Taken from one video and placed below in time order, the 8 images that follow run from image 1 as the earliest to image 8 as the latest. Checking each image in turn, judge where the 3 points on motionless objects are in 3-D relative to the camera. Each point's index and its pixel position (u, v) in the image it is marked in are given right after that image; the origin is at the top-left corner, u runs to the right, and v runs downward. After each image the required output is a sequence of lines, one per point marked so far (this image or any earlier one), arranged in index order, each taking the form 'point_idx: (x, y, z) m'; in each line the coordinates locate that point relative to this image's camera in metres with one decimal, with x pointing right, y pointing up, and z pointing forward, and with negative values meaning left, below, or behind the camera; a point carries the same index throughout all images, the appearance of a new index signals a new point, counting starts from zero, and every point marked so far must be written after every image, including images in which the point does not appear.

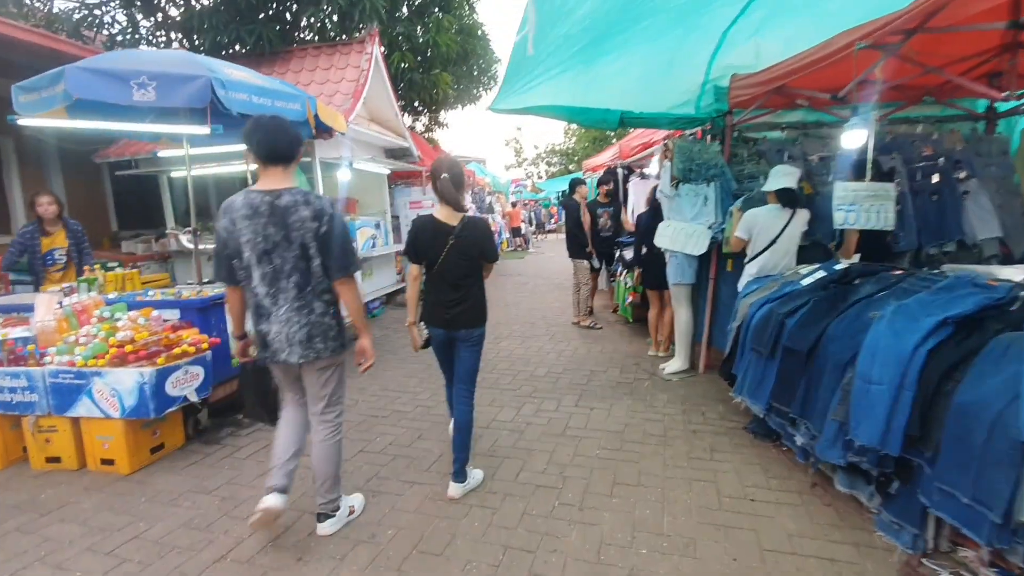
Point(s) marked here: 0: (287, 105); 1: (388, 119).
0: (-1.7, +1.4, +4.4) m
1: (-2.0, +2.7, +9.0) m
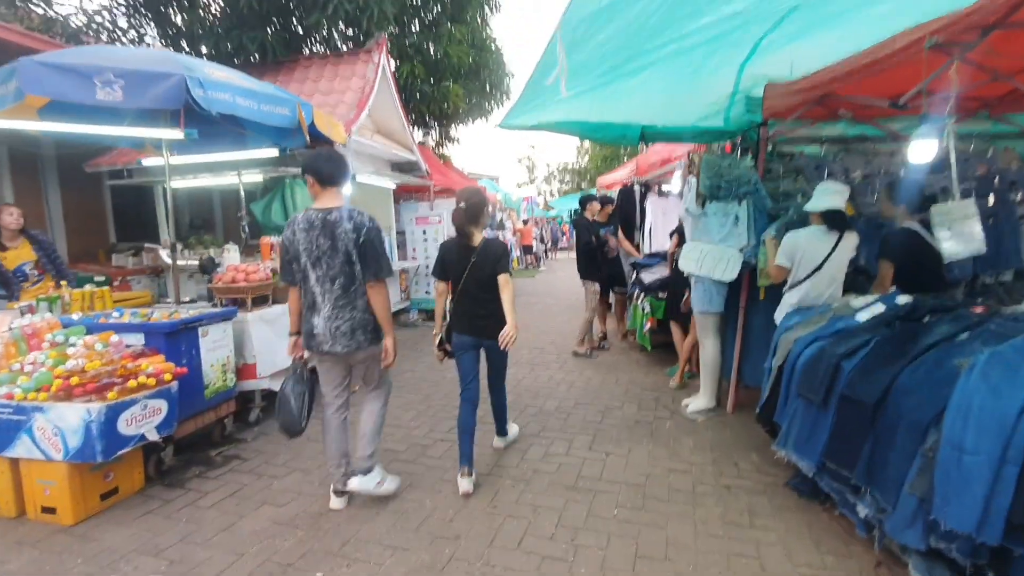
0: (-1.7, +1.3, +4.0) m
1: (-1.8, +2.4, +8.6) m
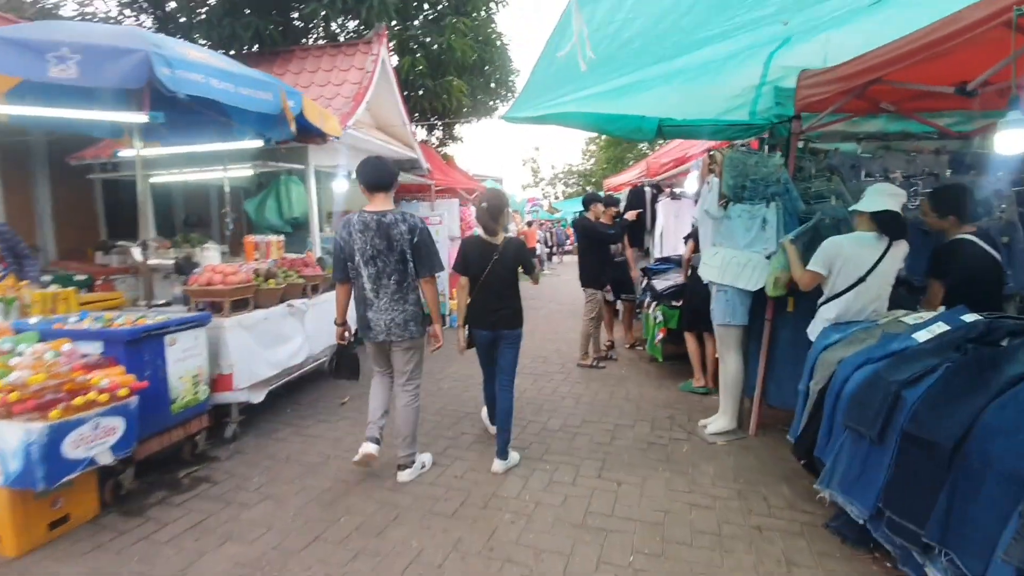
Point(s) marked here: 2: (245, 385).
0: (-1.6, +1.2, +3.6) m
1: (-1.7, +2.3, +8.2) m
2: (-1.9, -0.7, +4.0) m
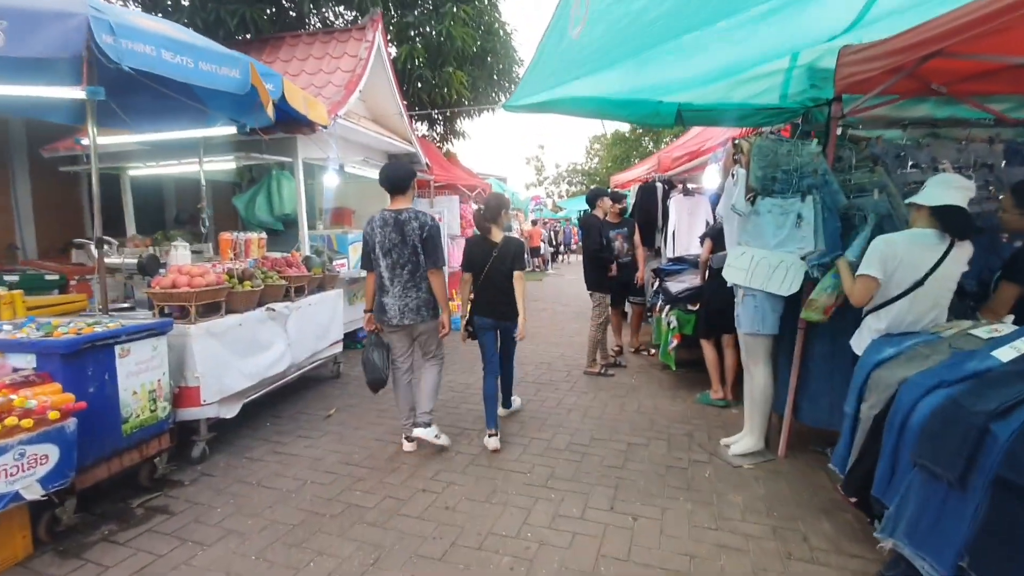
0: (-1.6, +1.2, +3.2) m
1: (-1.7, +2.3, +7.8) m
2: (-1.9, -0.7, +3.6) m
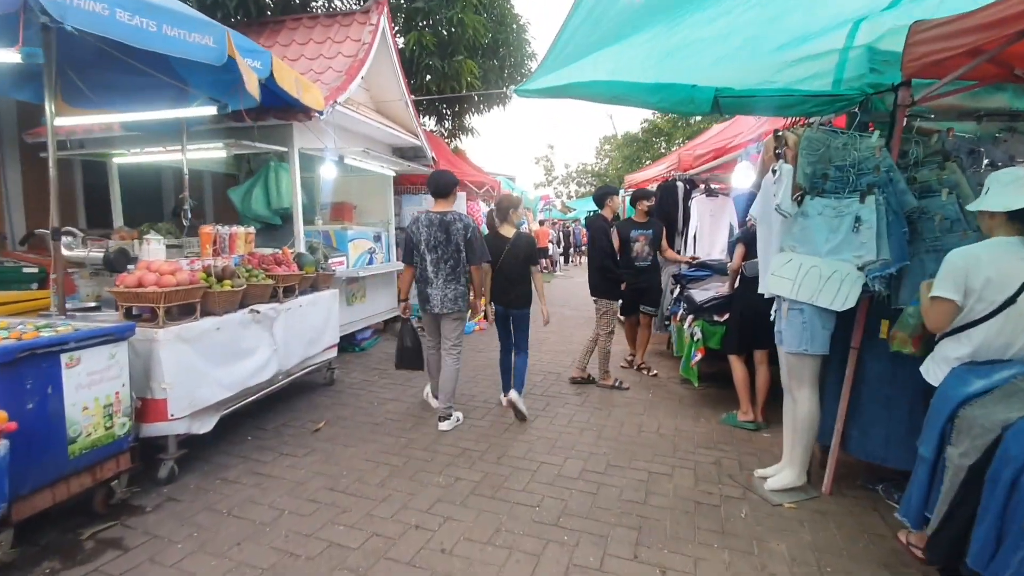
0: (-1.5, +1.2, +2.8) m
1: (-1.5, +2.3, +7.4) m
2: (-1.9, -0.7, +3.2) m
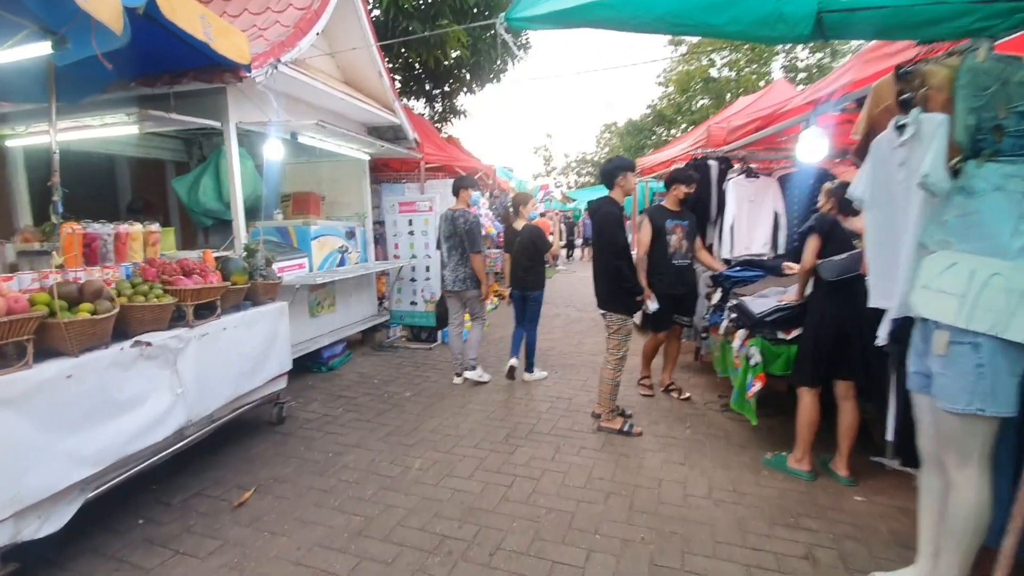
0: (-1.6, +1.1, +1.6) m
1: (-1.6, +2.3, +6.2) m
2: (-1.9, -0.8, +2.1) m
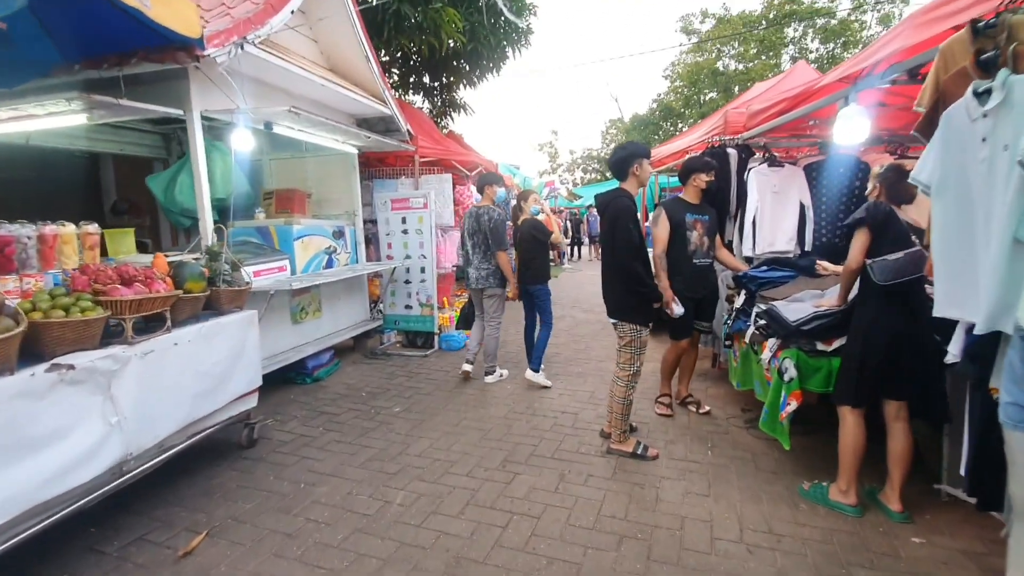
0: (-1.6, +1.0, +1.1) m
1: (-1.6, +2.2, +5.7) m
2: (-1.9, -0.9, +1.6) m
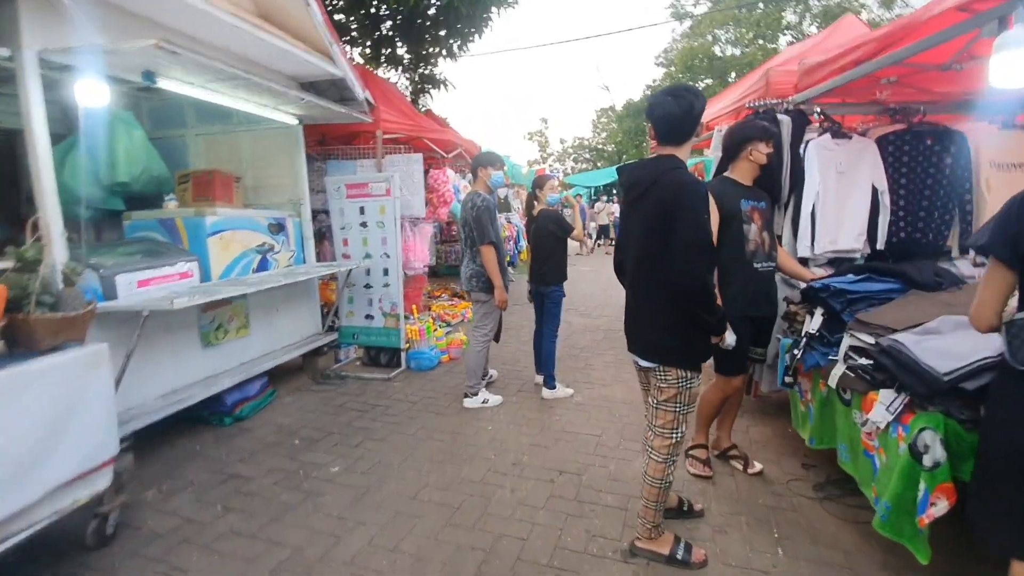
0: (-1.7, +0.9, -0.1) m
1: (-1.7, +2.2, +4.5) m
2: (-2.0, -1.0, +0.4) m
